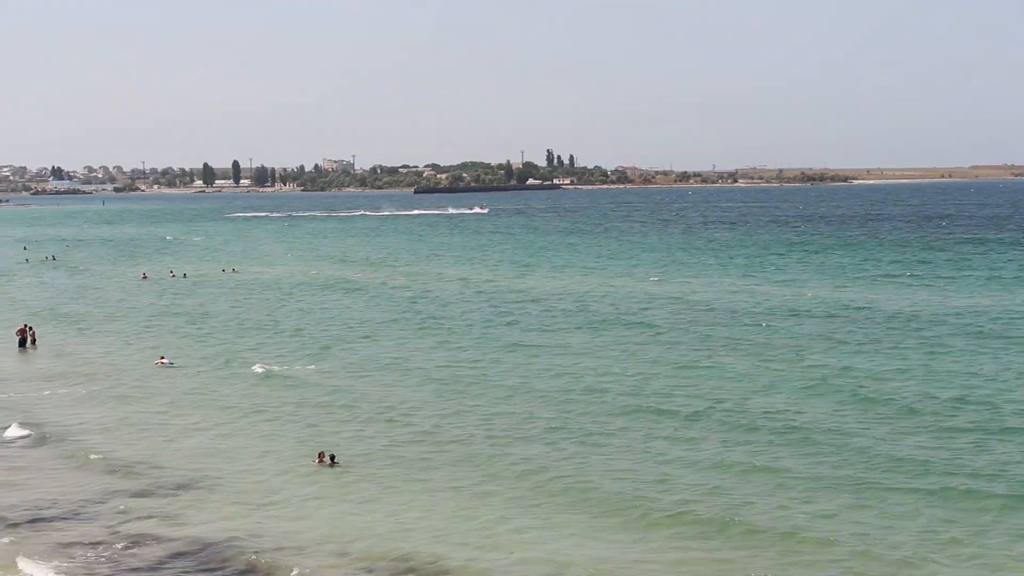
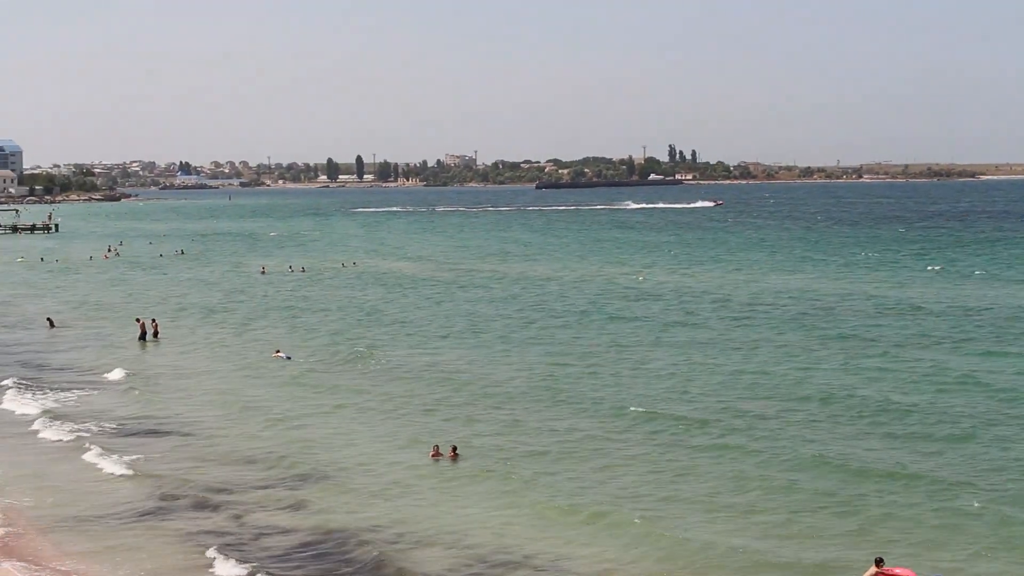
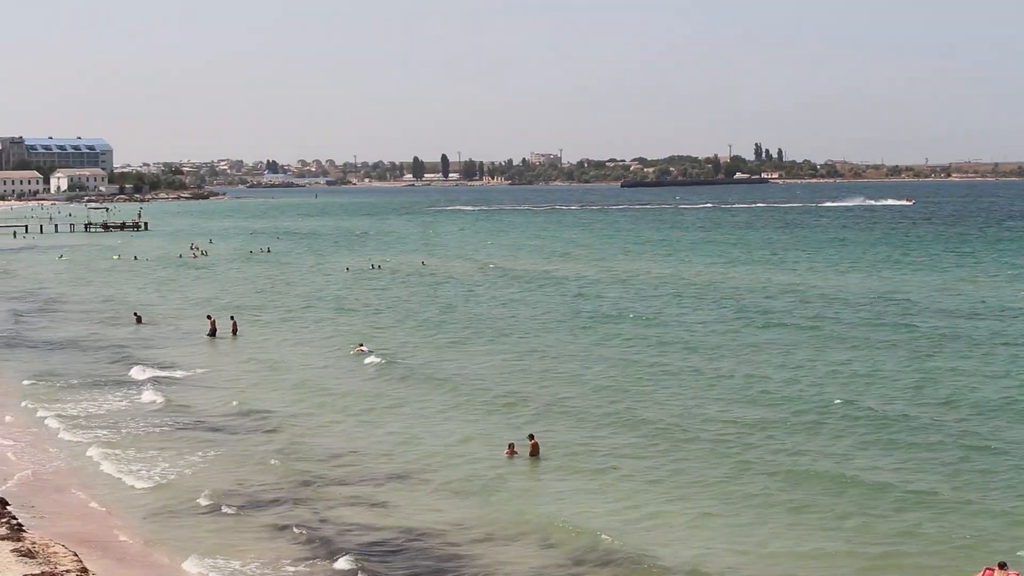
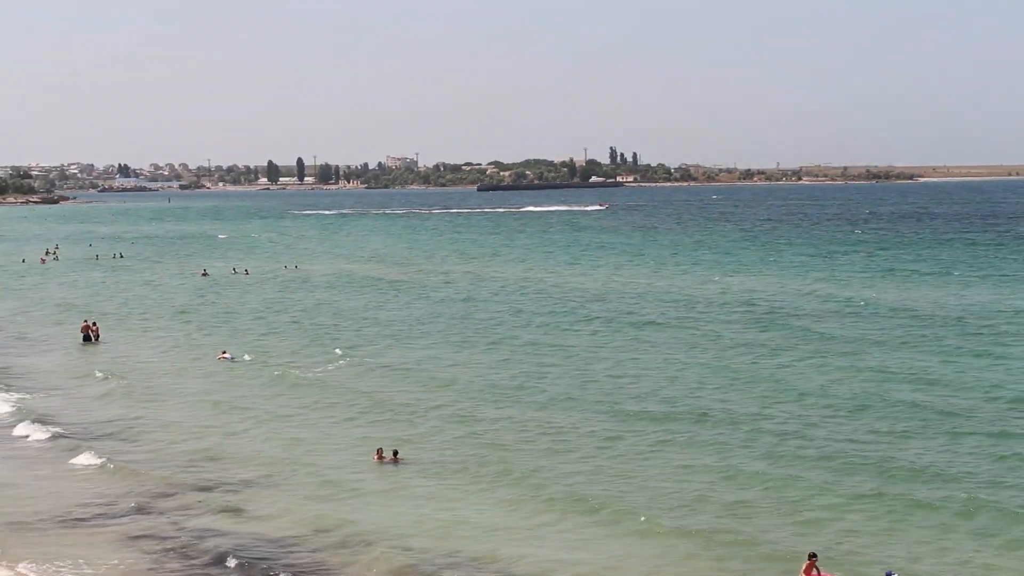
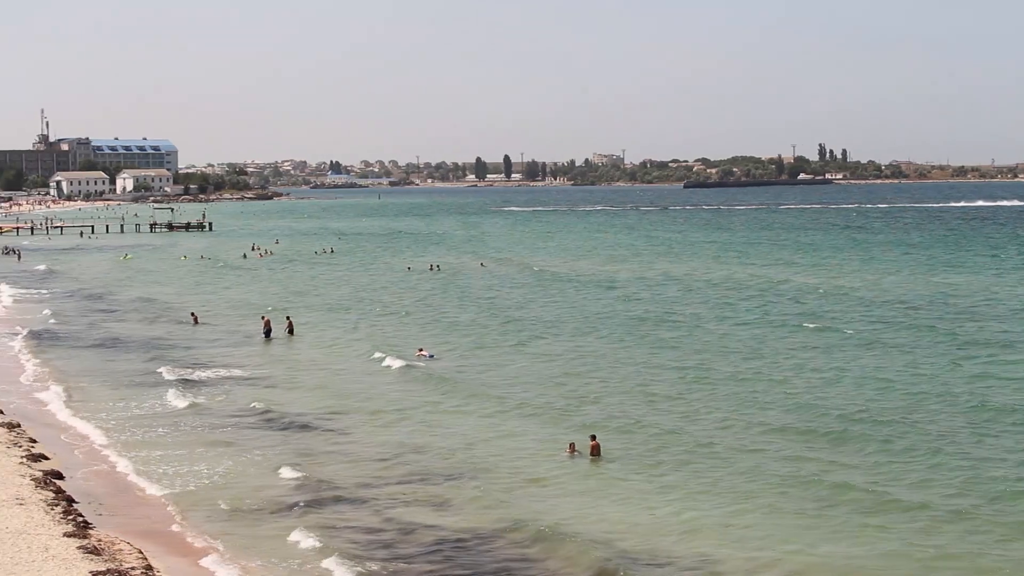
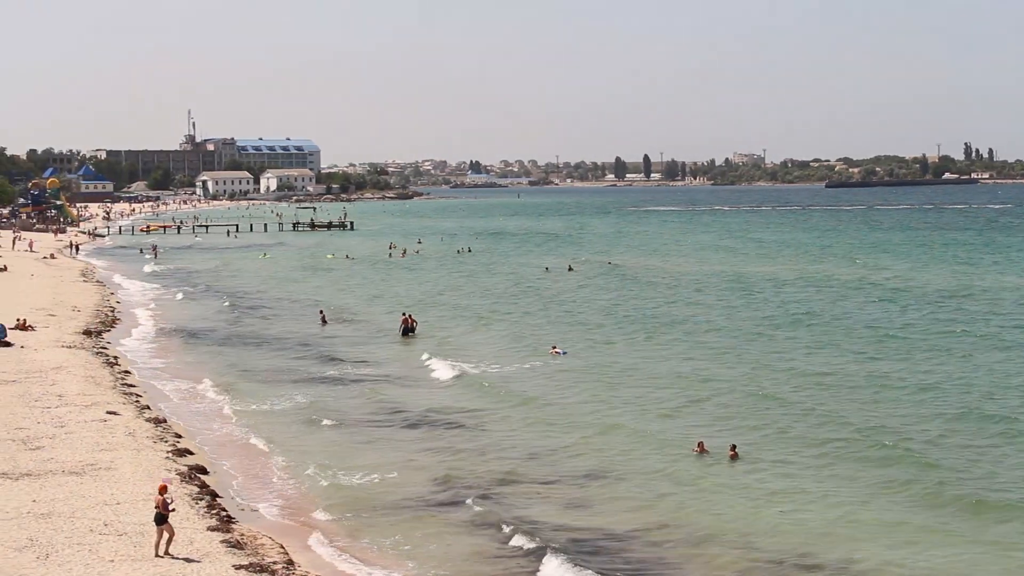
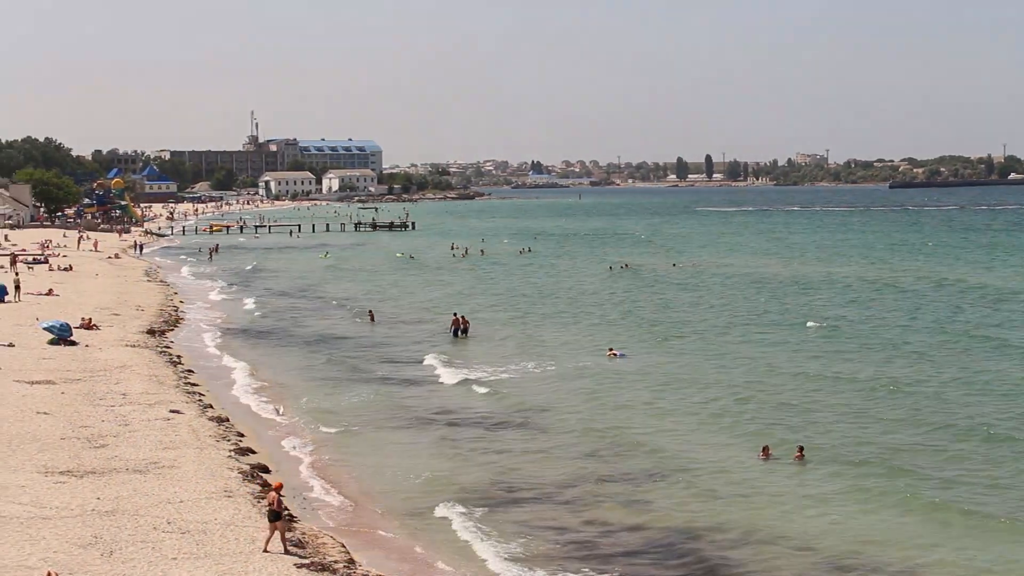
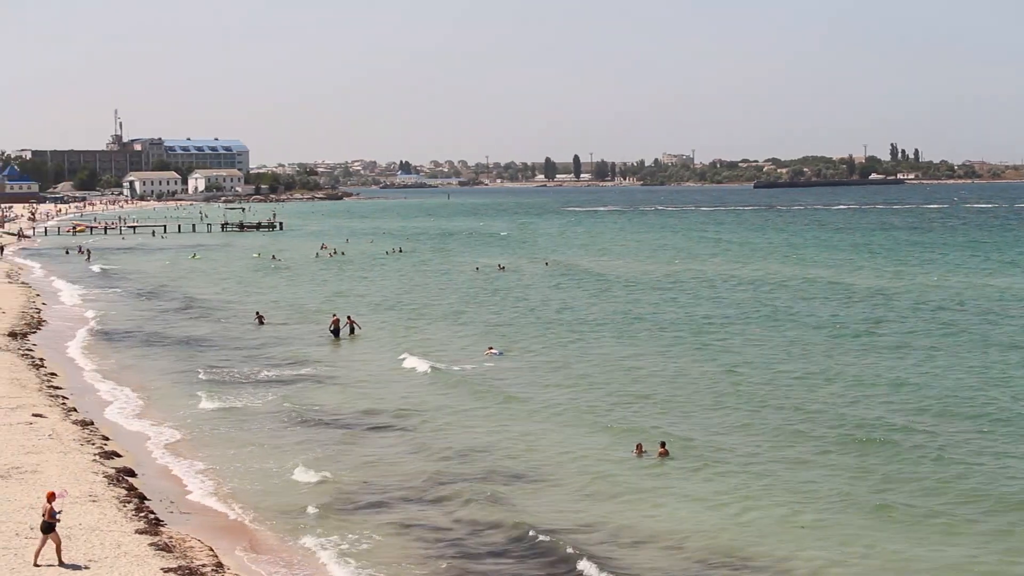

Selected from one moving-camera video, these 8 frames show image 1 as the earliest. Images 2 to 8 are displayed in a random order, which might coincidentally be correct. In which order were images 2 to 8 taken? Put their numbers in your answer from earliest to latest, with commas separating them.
4, 2, 3, 5, 8, 6, 7
